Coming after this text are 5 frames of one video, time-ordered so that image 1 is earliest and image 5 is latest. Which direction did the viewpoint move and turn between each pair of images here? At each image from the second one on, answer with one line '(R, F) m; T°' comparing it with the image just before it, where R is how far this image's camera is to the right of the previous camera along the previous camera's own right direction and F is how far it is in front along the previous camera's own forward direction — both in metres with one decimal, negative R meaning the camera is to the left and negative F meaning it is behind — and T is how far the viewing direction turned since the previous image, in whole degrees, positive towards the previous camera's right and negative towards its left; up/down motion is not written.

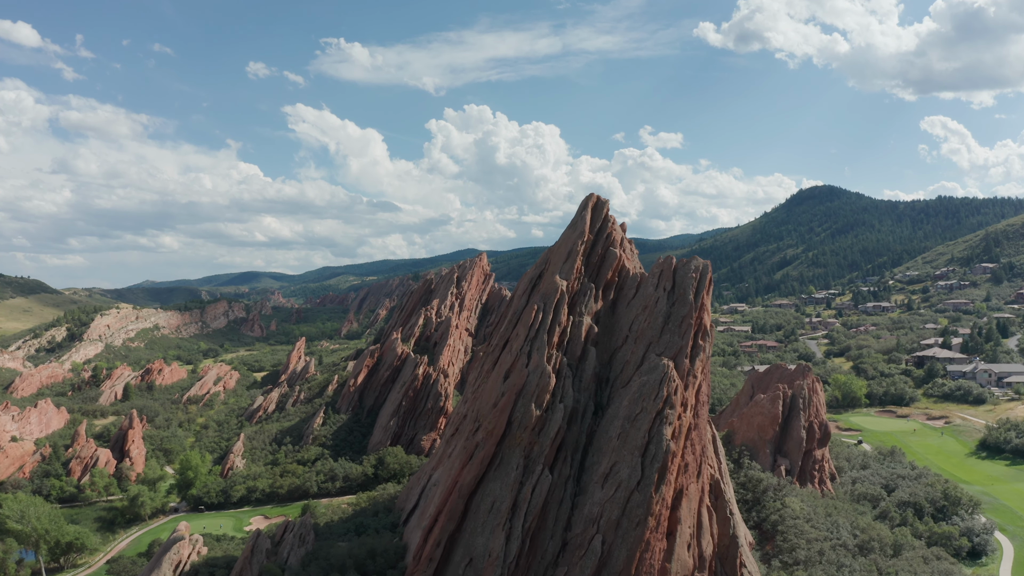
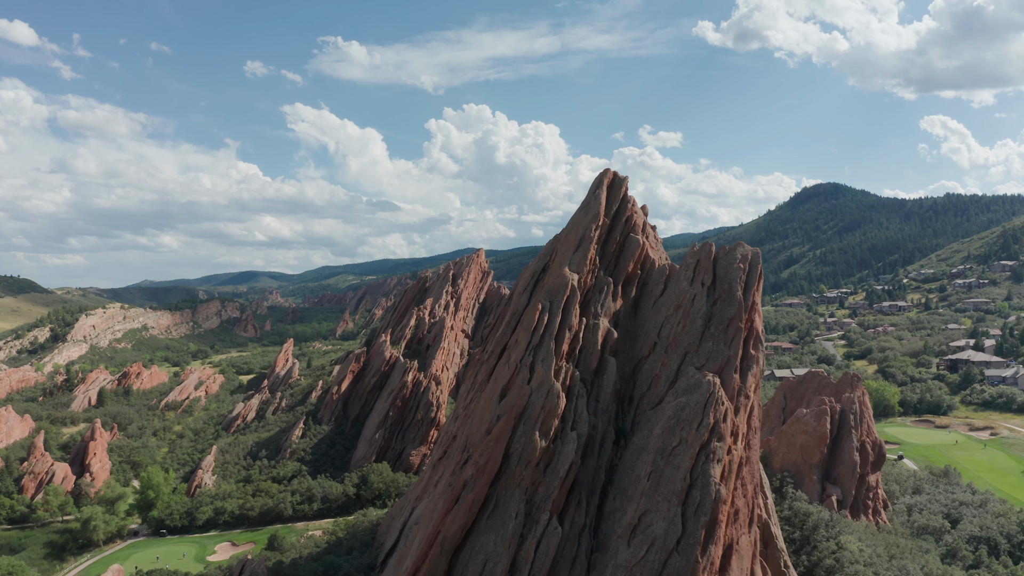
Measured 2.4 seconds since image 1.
(+0.1, +7.6) m; 0°
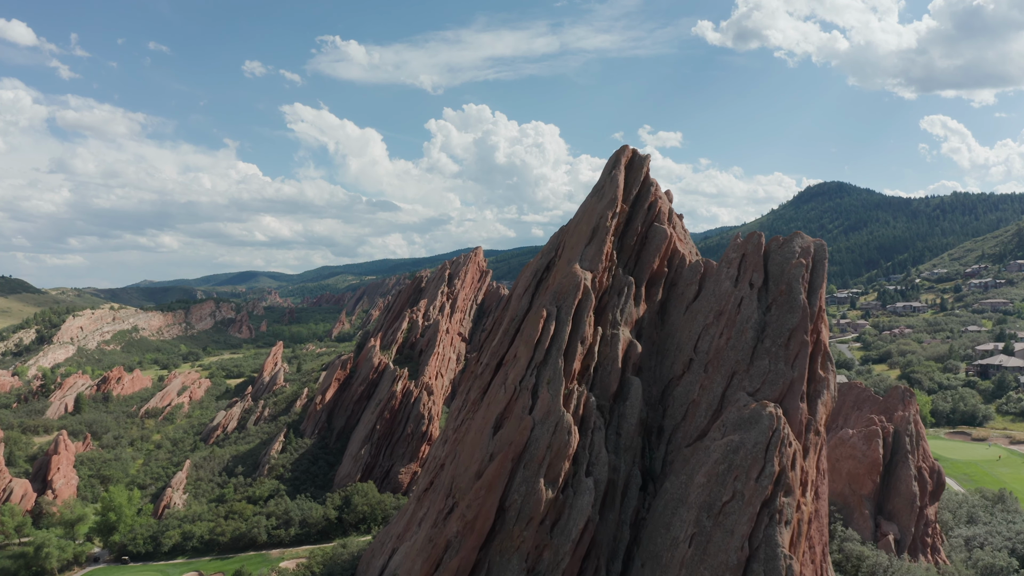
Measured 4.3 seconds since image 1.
(+0.1, +6.0) m; 0°
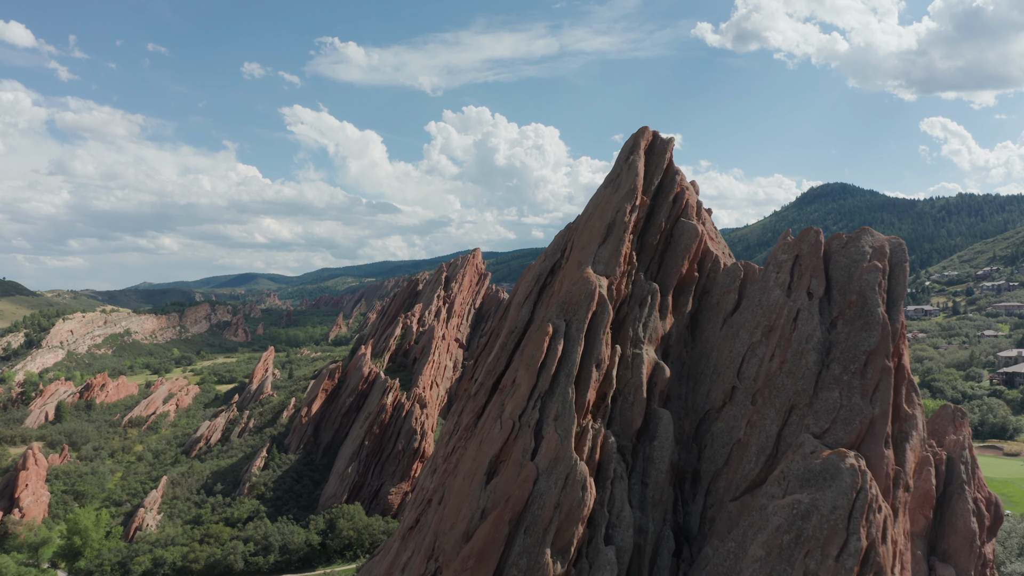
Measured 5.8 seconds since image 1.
(+0.1, +4.5) m; 0°
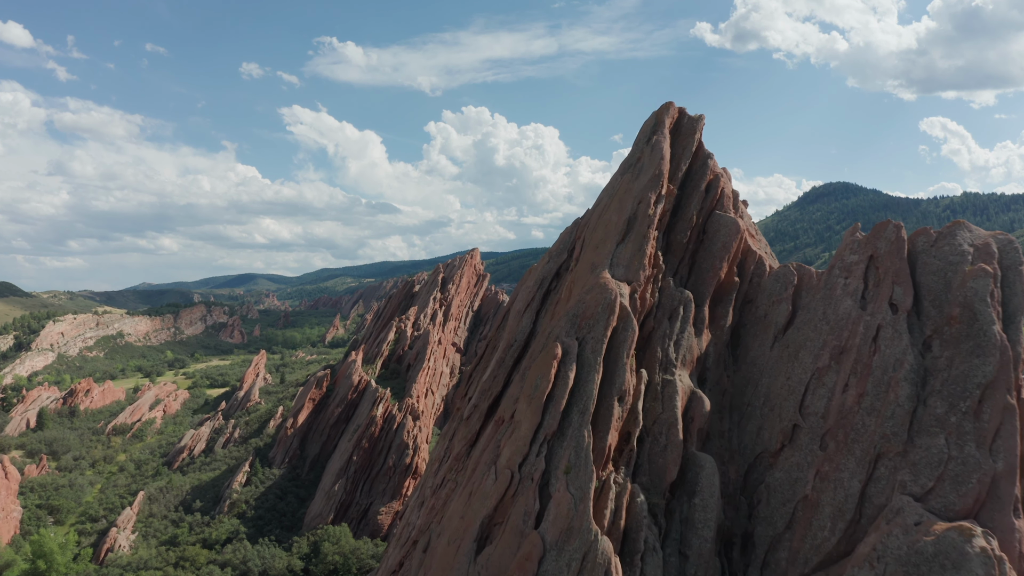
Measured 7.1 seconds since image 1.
(0.0, +4.0) m; 0°
